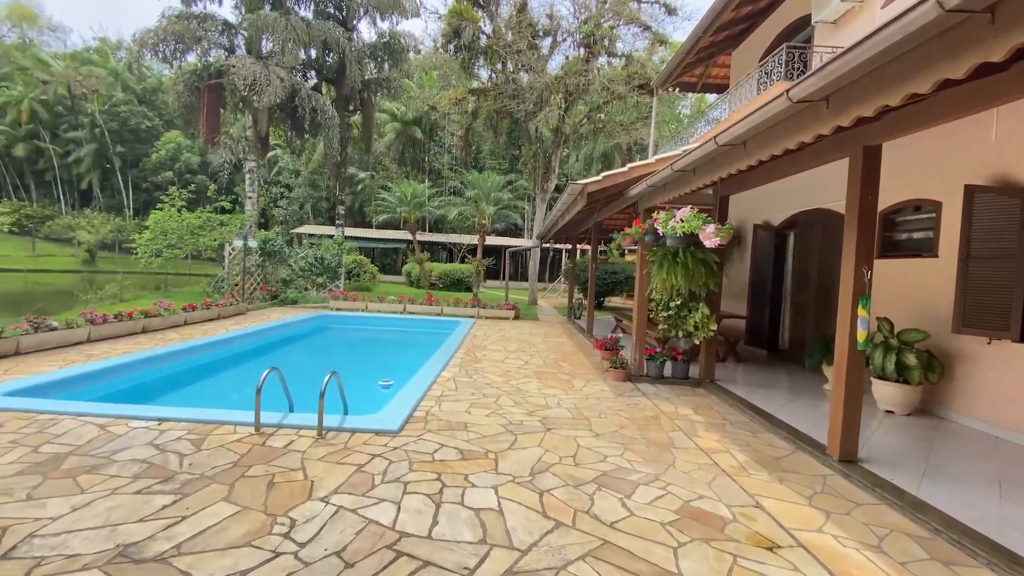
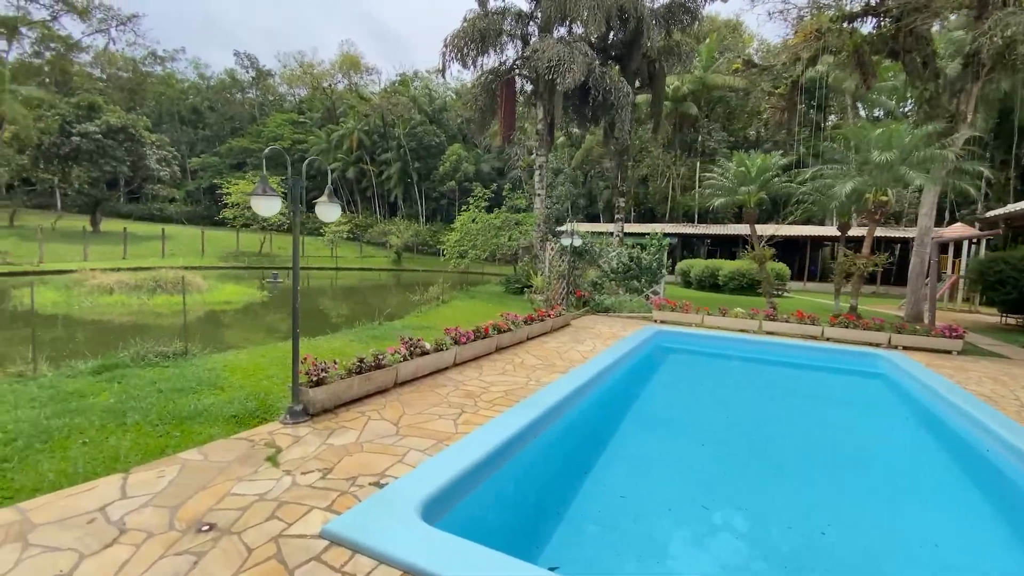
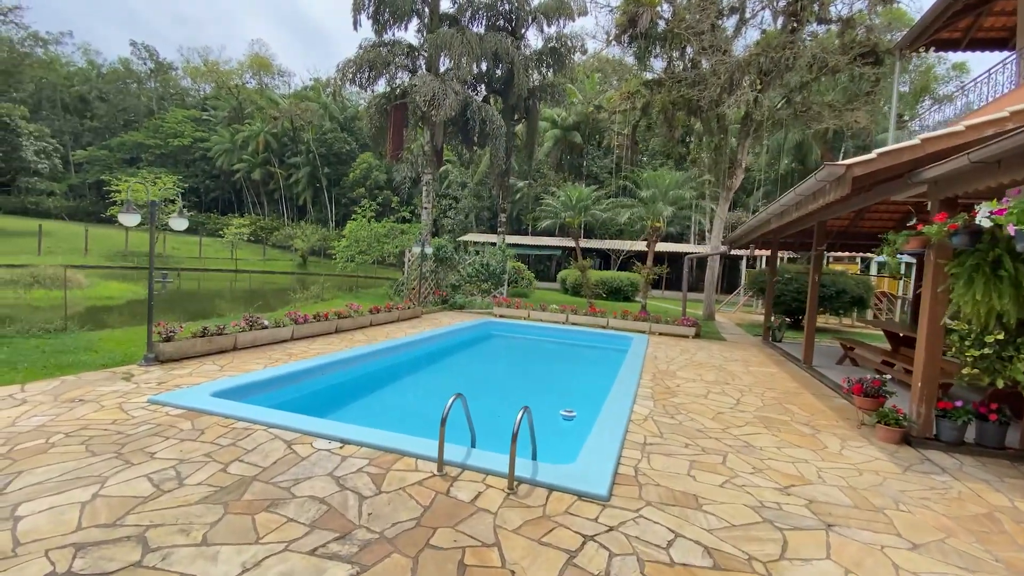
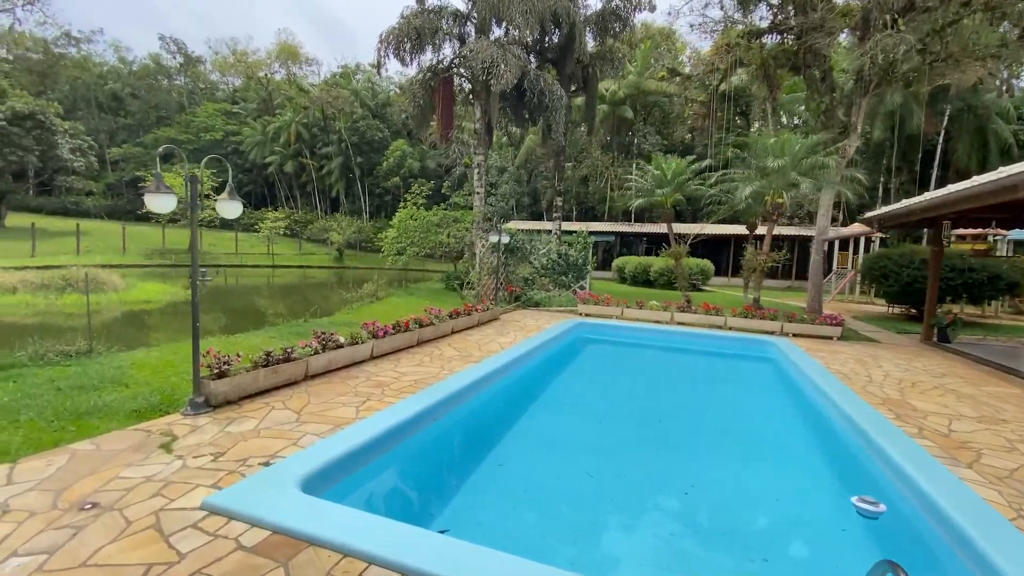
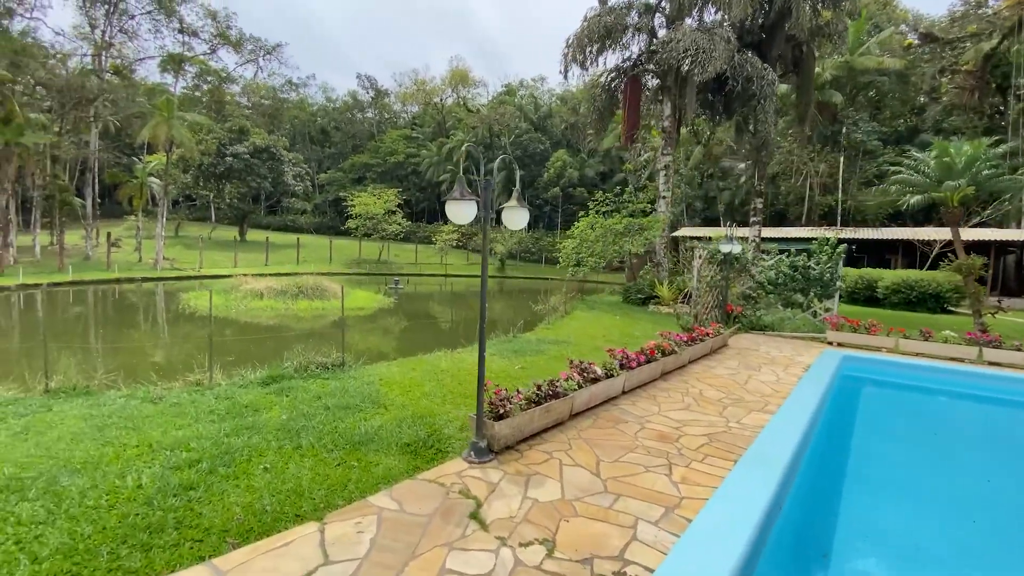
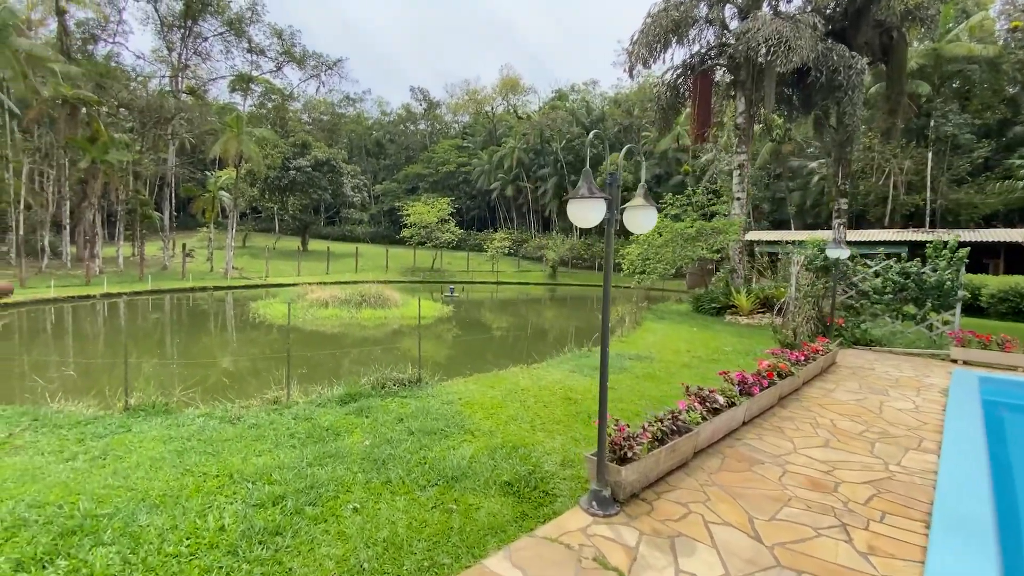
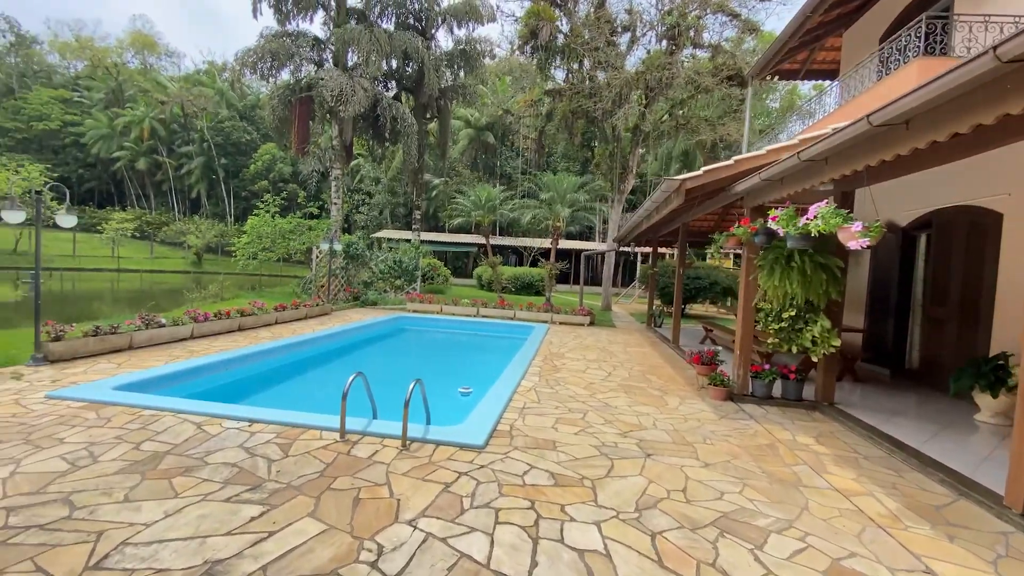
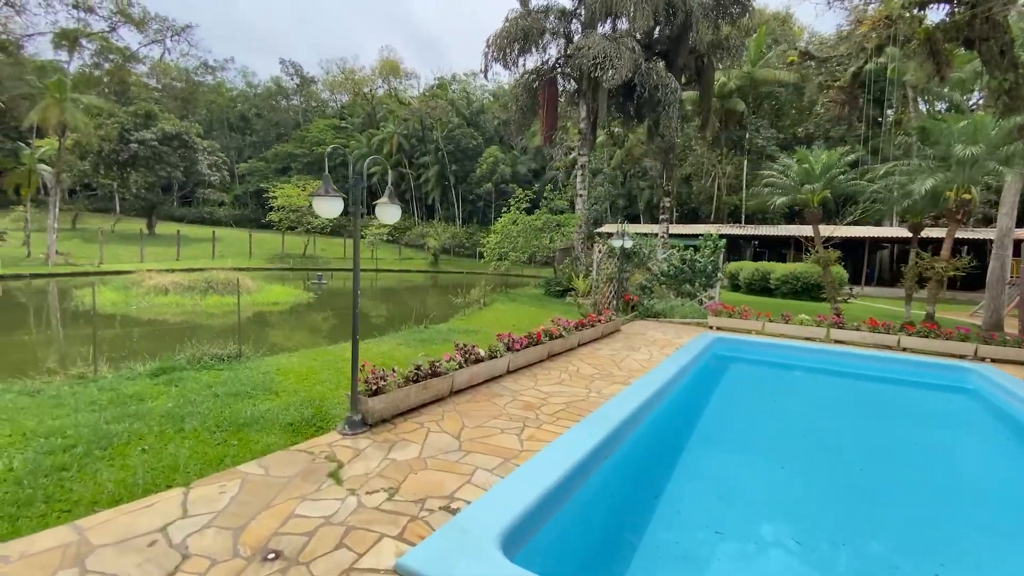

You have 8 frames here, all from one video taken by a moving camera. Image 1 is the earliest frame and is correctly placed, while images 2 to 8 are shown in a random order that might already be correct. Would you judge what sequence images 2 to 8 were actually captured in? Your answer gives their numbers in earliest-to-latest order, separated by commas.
7, 3, 4, 2, 8, 5, 6
